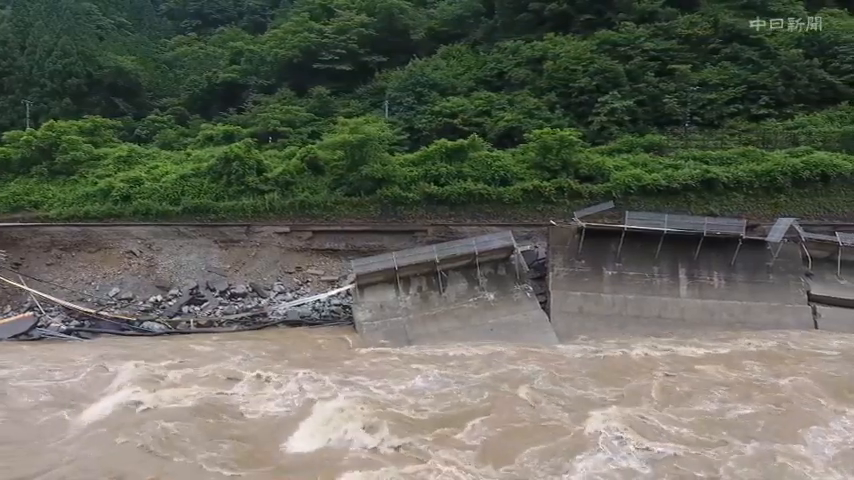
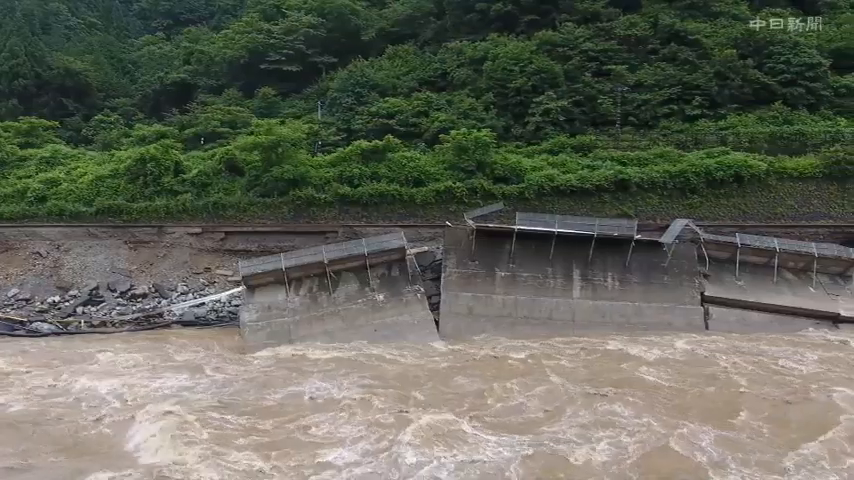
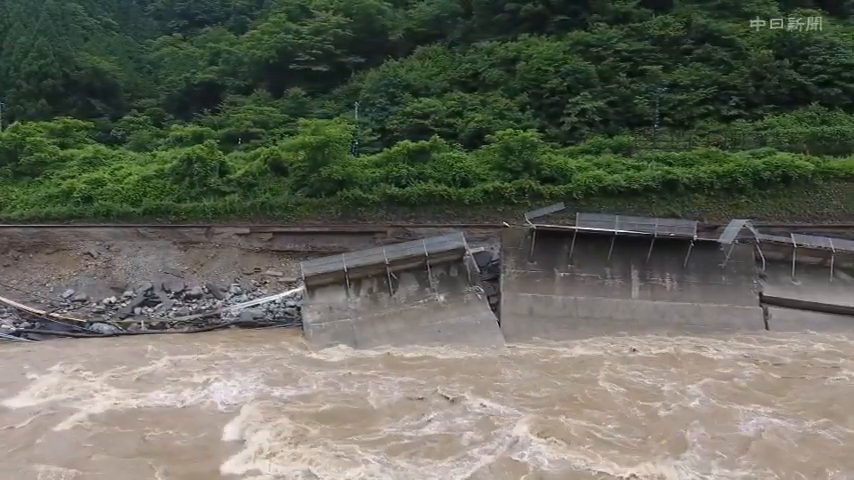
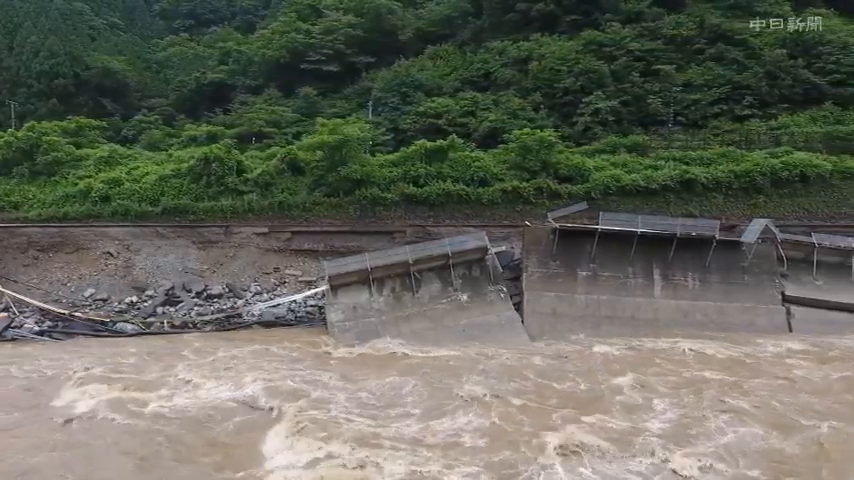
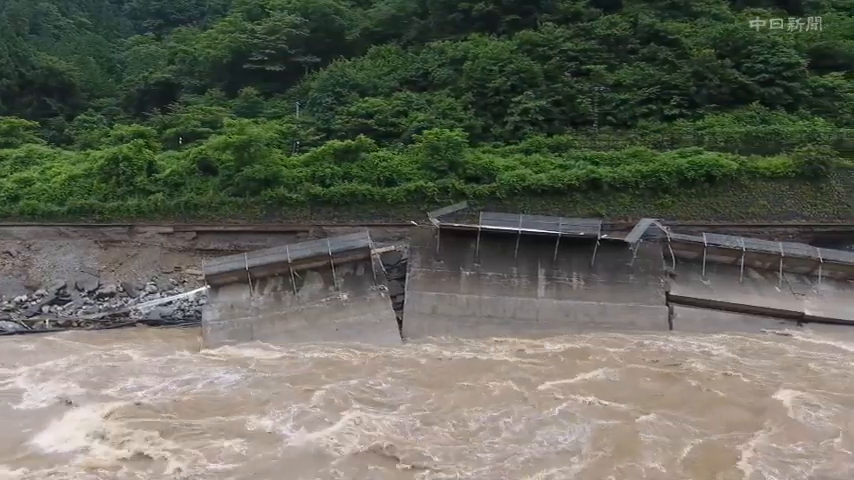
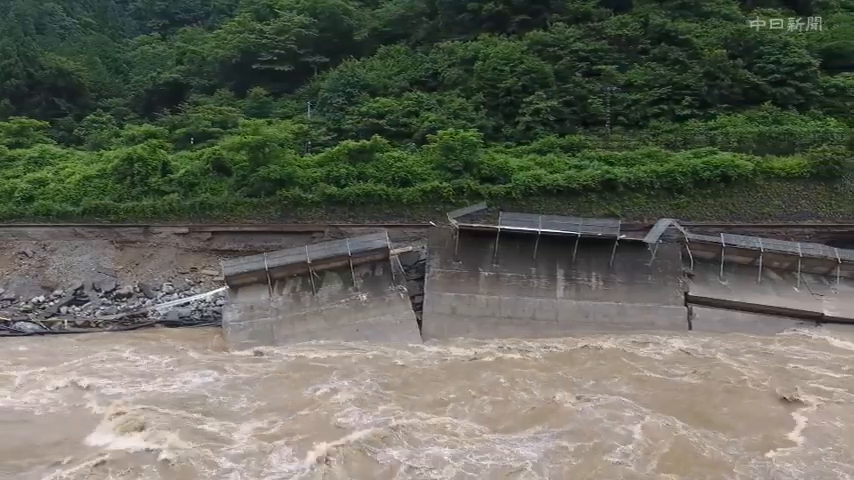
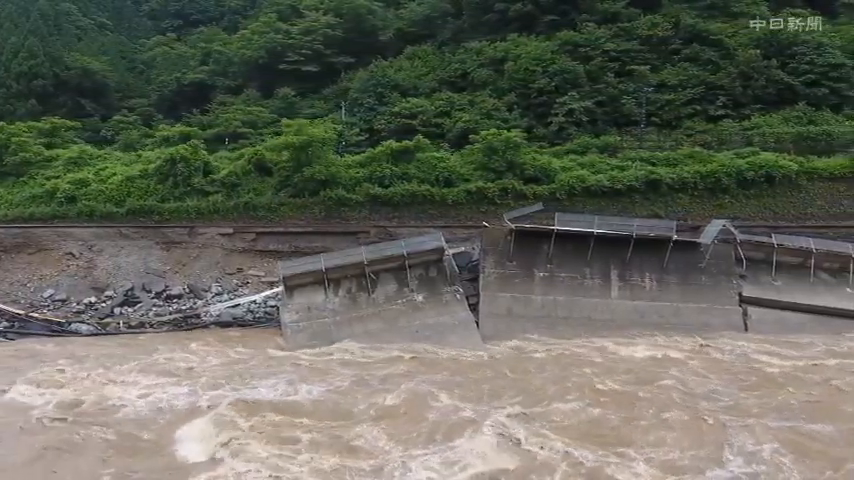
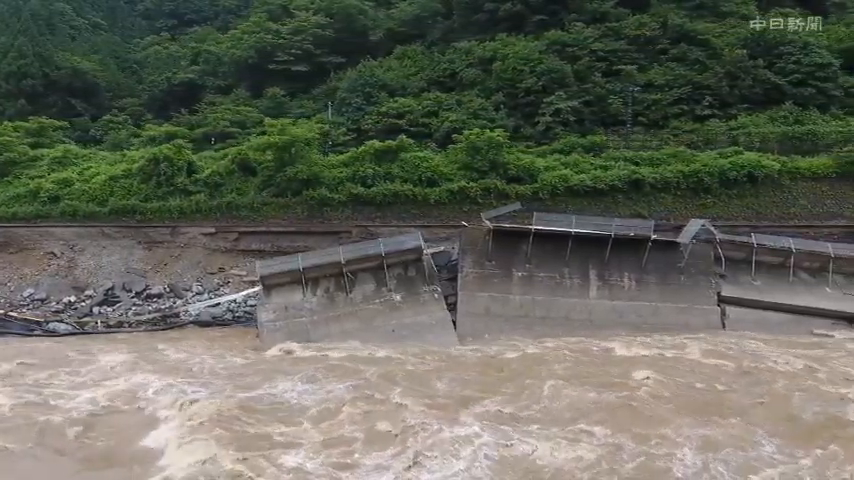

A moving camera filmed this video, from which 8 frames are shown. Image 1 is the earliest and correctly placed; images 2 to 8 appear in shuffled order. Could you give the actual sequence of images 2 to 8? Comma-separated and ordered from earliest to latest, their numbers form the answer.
4, 3, 7, 8, 2, 6, 5
